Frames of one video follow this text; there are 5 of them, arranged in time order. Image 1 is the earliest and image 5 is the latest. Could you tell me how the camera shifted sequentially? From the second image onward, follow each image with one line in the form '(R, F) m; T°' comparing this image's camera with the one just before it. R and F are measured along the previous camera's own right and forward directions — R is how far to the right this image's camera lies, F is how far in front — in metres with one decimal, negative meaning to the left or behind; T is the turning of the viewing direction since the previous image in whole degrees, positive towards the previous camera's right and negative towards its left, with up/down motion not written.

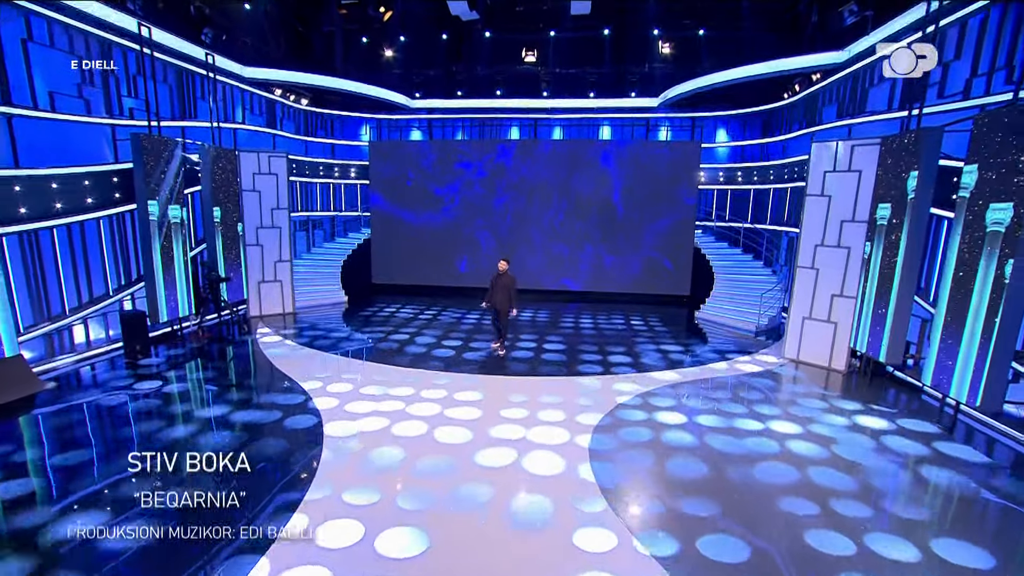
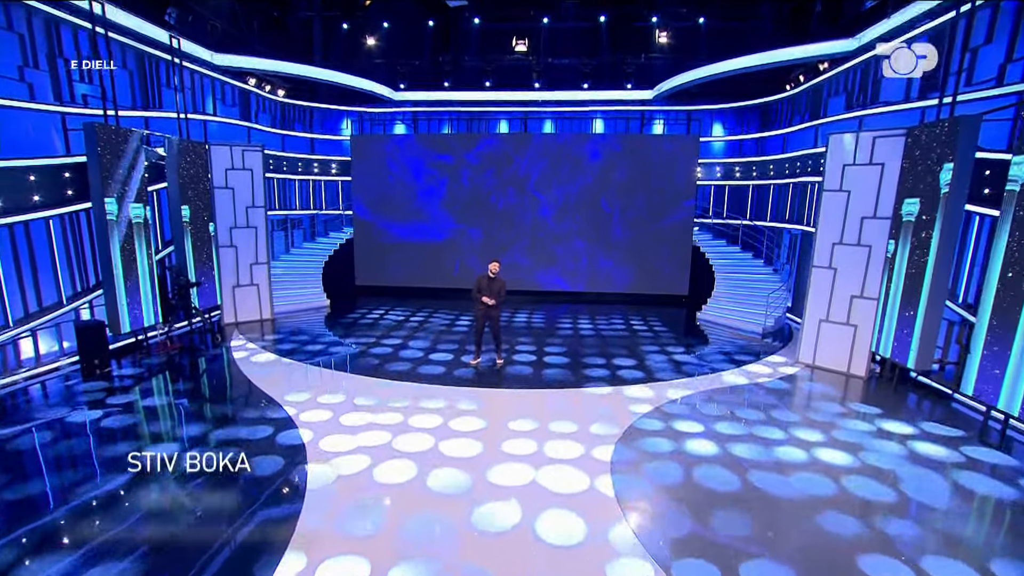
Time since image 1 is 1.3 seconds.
(-0.2, +0.5) m; +2°
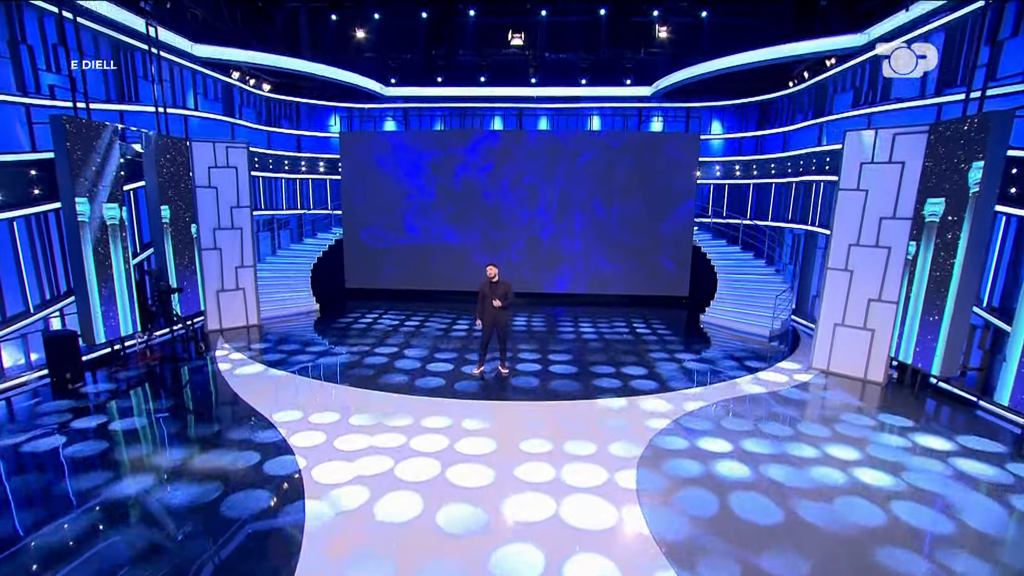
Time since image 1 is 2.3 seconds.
(-0.2, +0.3) m; +2°
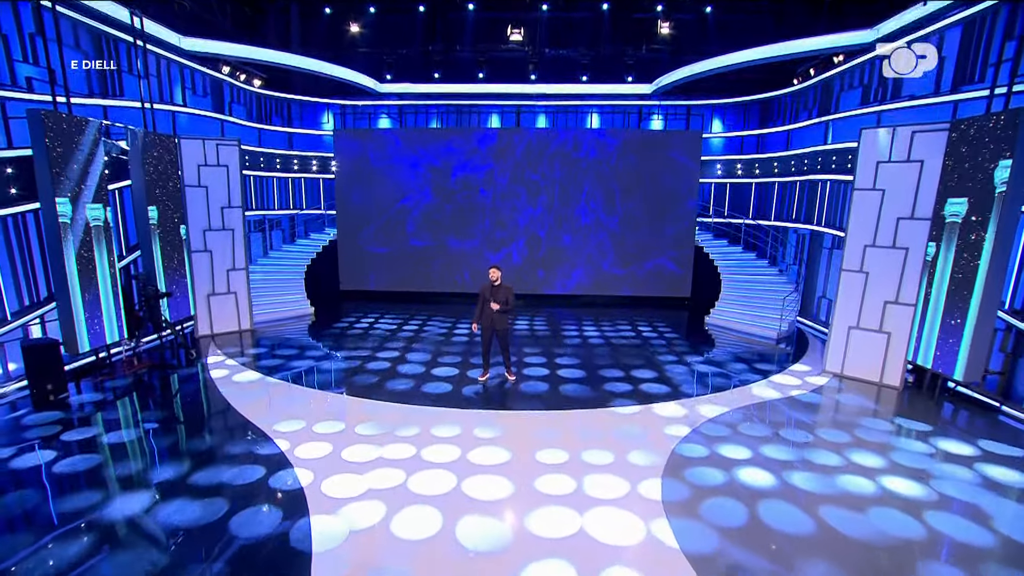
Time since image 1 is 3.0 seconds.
(-0.2, +0.2) m; +1°
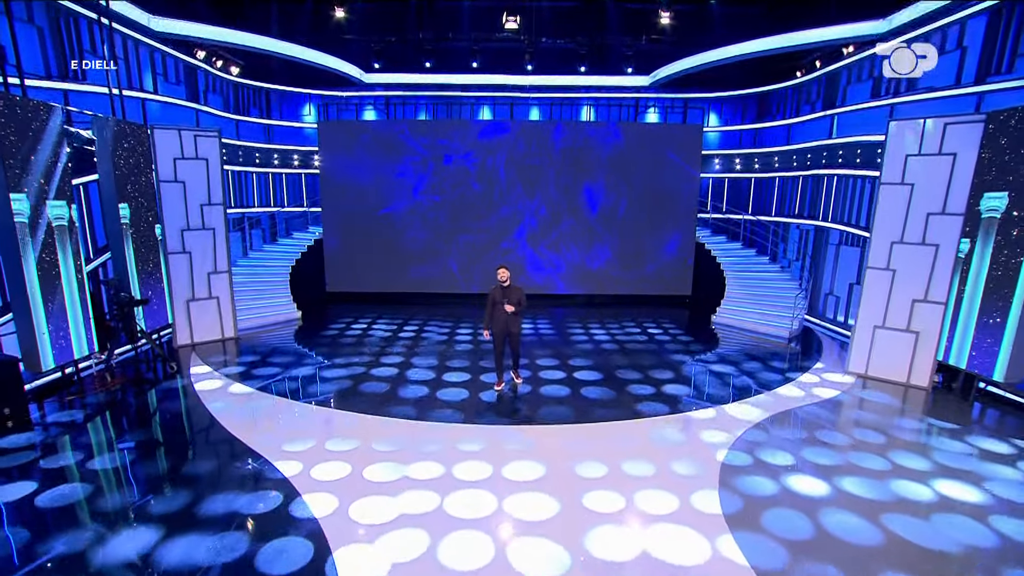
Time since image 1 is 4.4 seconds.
(-0.5, +0.4) m; +3°
